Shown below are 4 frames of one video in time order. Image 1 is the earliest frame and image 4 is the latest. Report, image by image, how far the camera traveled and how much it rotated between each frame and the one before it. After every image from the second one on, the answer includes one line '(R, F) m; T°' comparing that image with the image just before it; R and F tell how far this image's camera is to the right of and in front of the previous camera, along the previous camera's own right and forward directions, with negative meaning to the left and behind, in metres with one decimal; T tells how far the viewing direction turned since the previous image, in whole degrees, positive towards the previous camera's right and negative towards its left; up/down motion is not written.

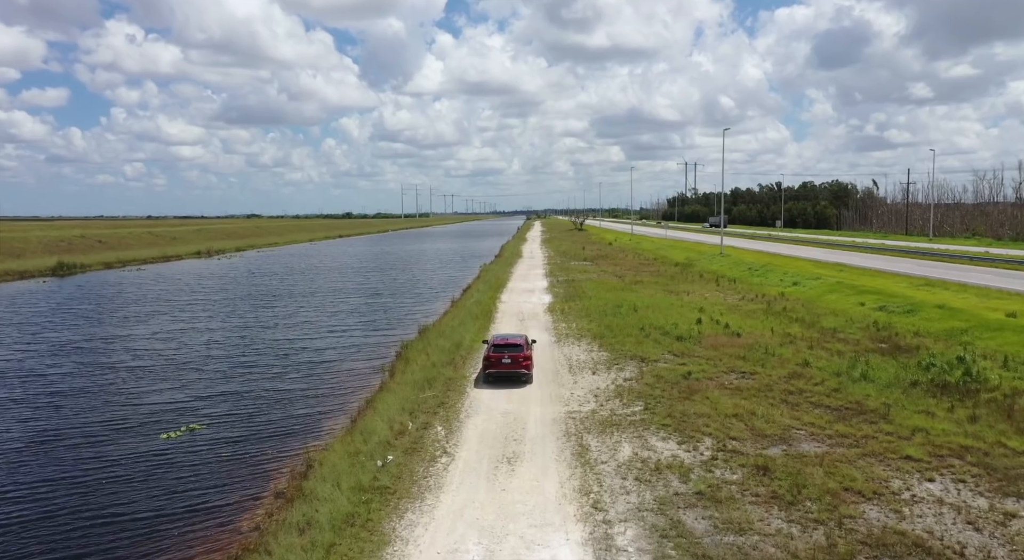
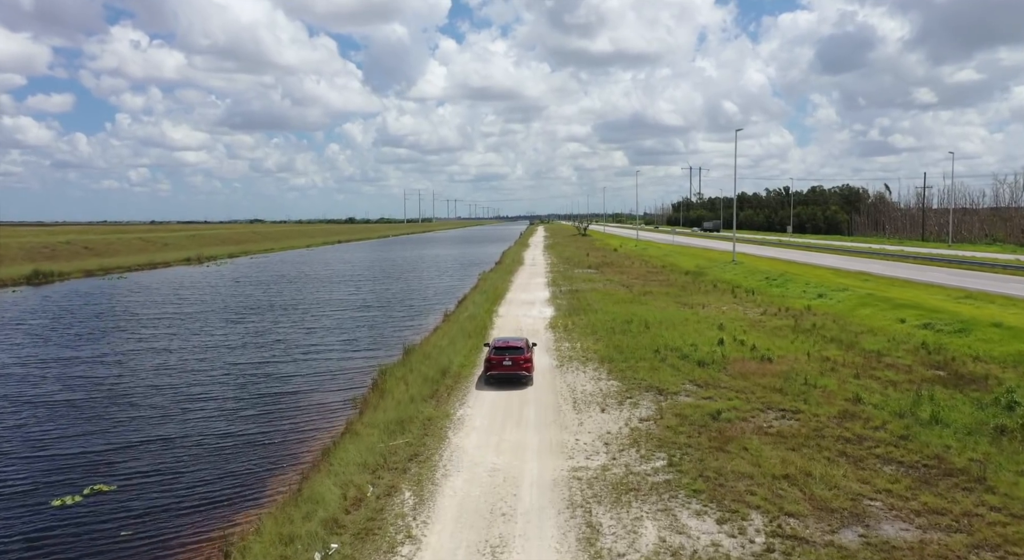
(+0.3, +3.7) m; 0°
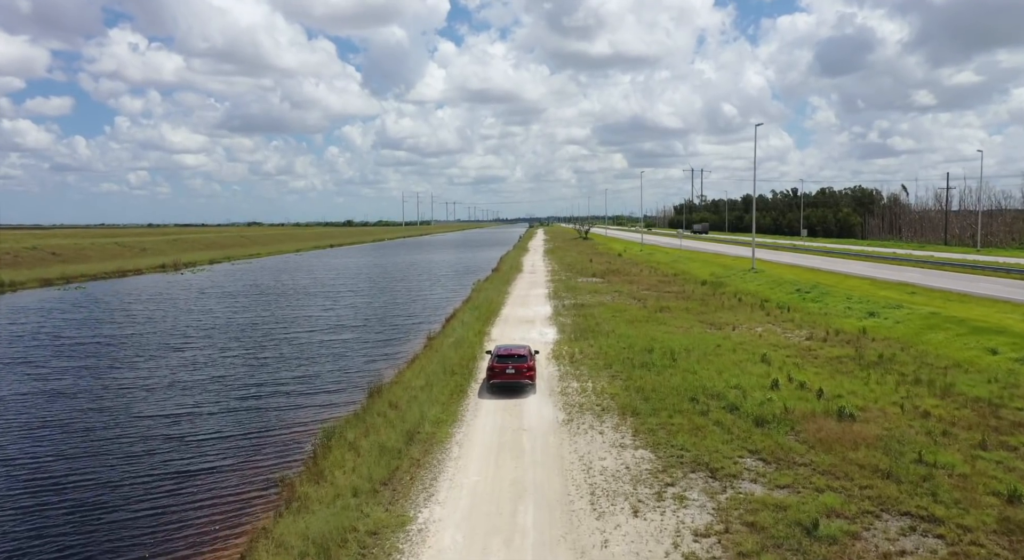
(+0.2, +6.2) m; 0°
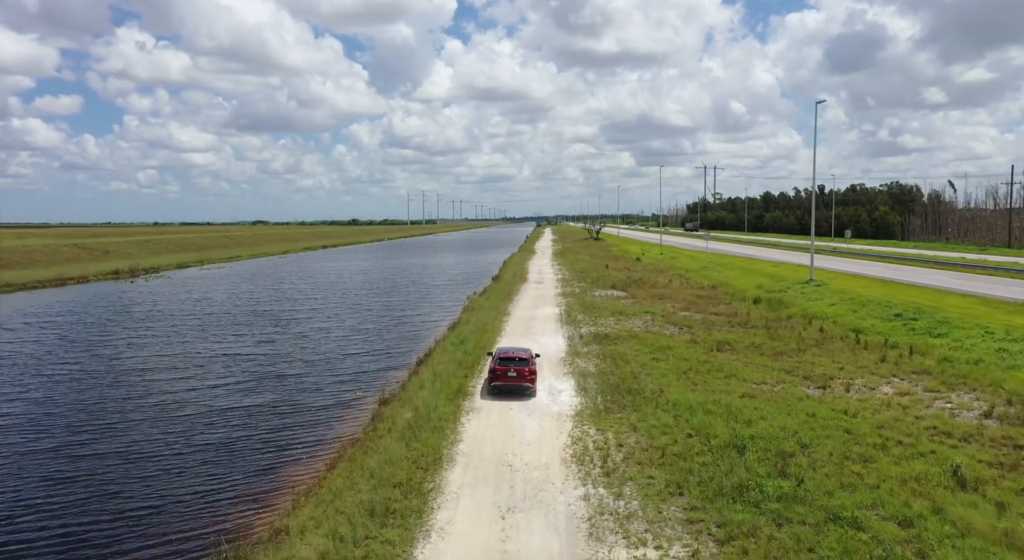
(+0.4, +11.6) m; -1°
